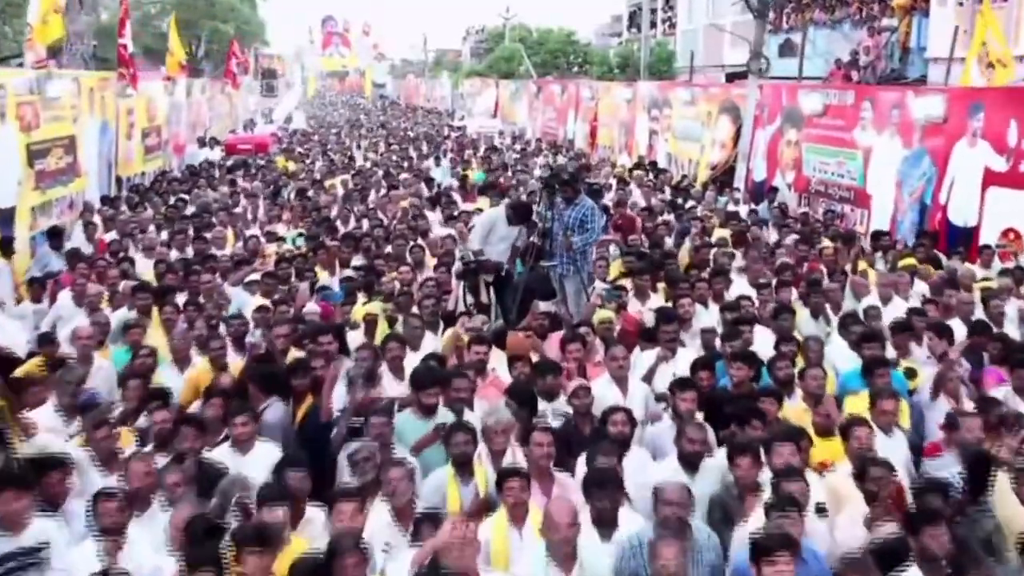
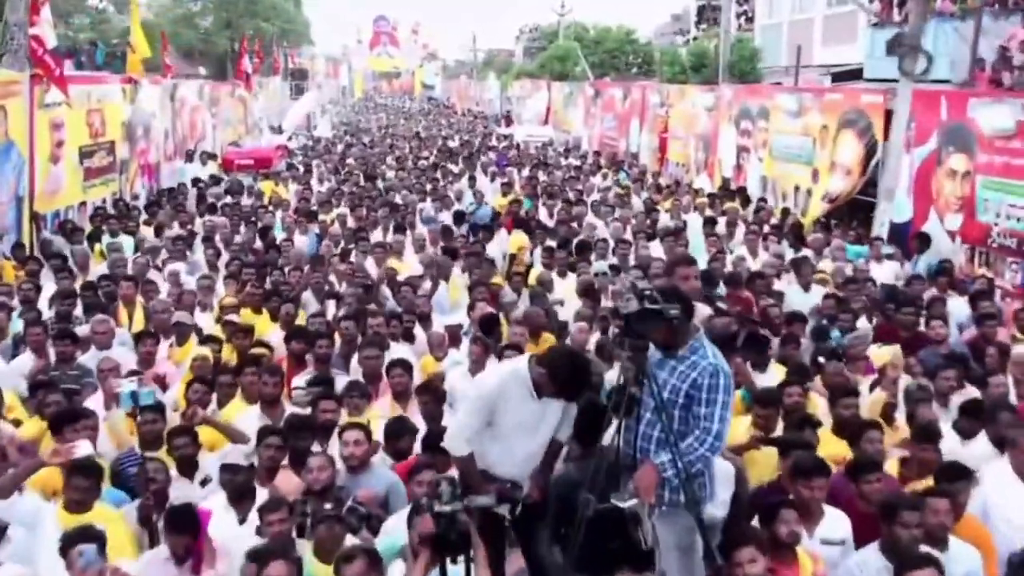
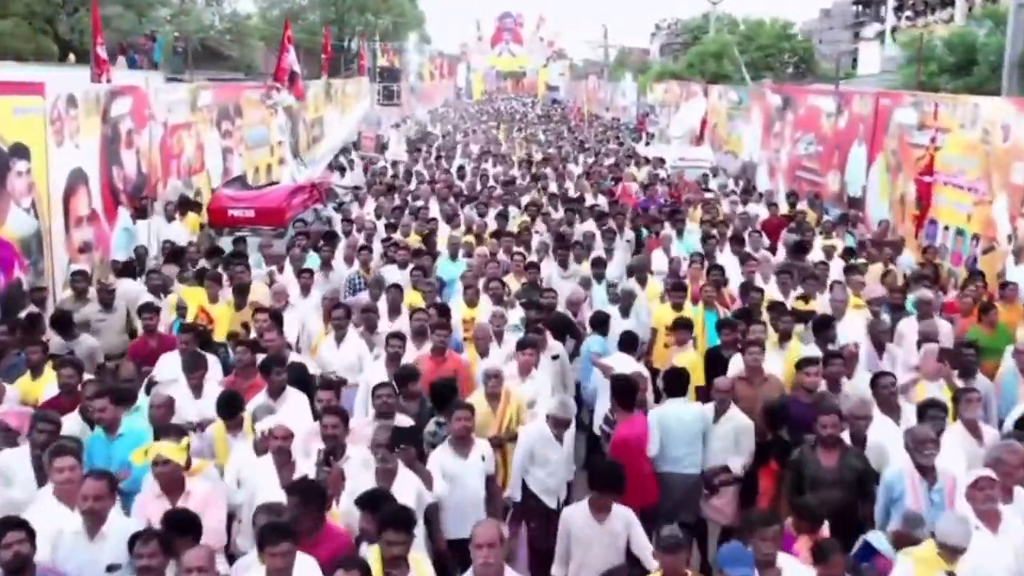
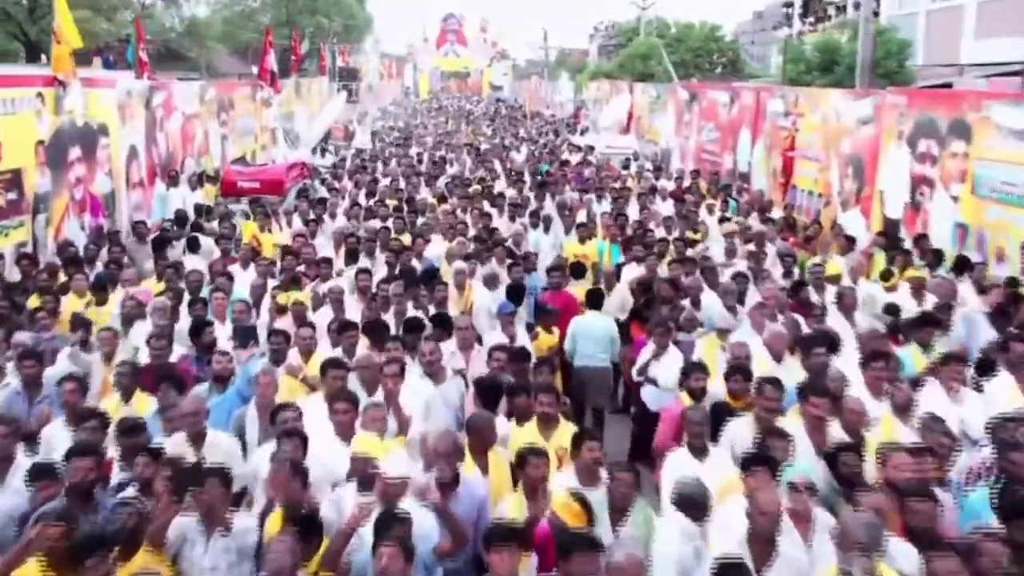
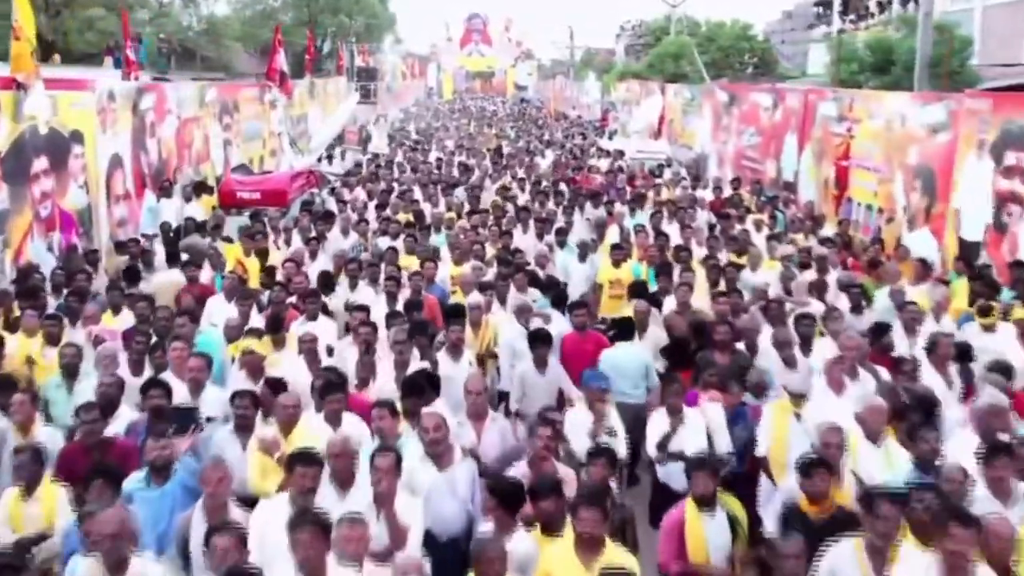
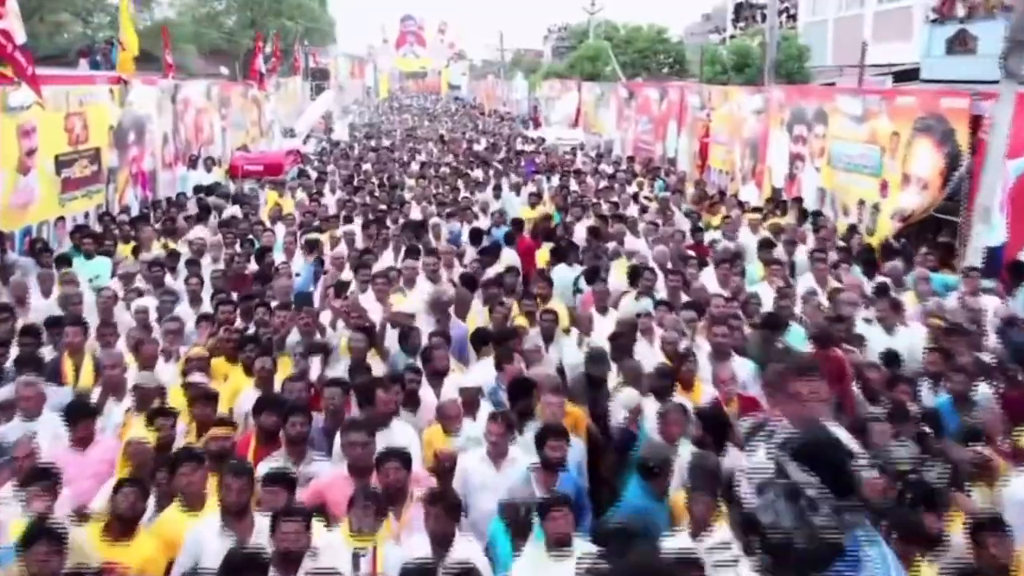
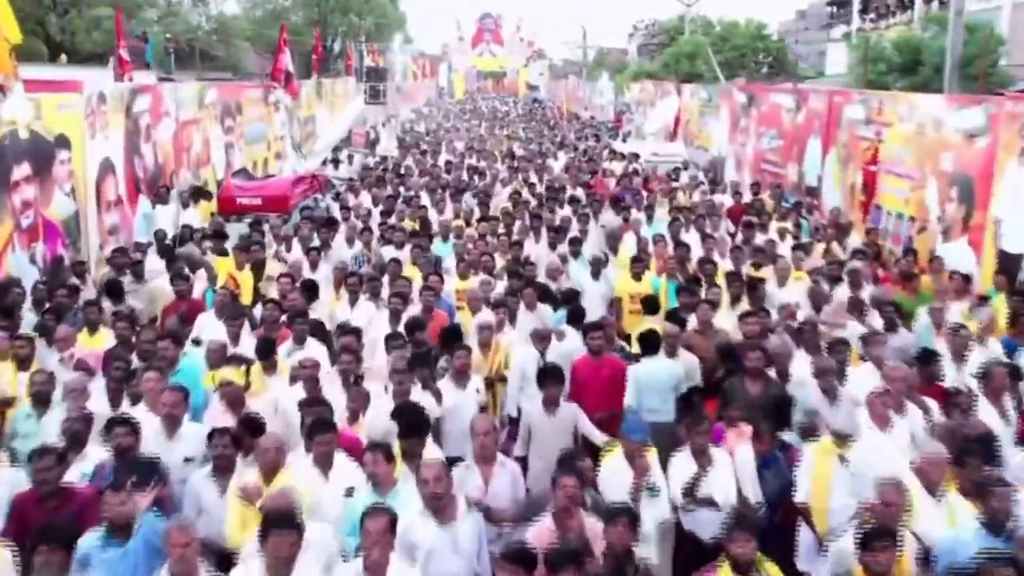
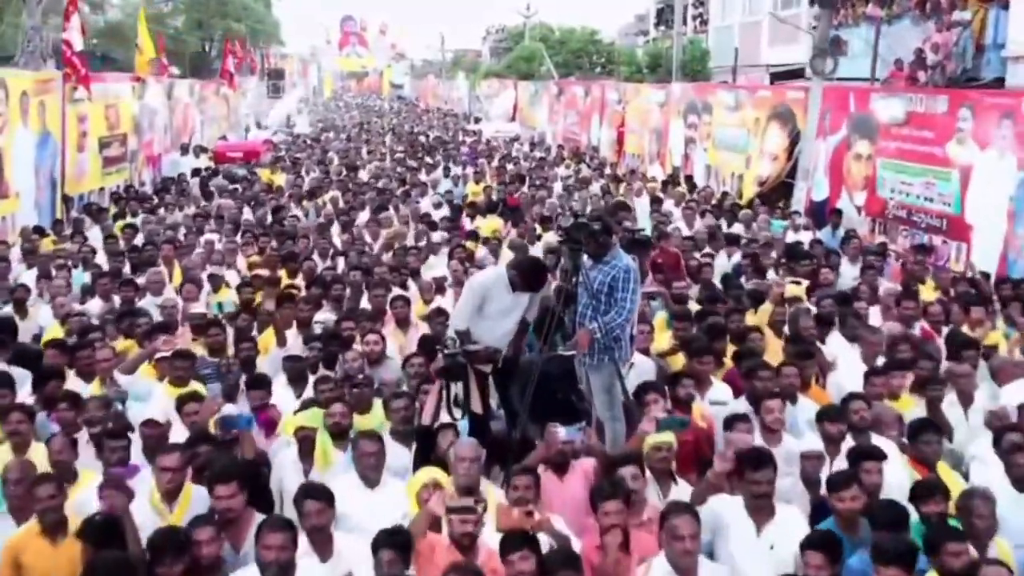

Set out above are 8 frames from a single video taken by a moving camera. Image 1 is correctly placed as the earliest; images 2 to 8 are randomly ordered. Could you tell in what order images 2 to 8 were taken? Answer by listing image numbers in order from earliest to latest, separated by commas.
8, 2, 6, 4, 5, 7, 3
